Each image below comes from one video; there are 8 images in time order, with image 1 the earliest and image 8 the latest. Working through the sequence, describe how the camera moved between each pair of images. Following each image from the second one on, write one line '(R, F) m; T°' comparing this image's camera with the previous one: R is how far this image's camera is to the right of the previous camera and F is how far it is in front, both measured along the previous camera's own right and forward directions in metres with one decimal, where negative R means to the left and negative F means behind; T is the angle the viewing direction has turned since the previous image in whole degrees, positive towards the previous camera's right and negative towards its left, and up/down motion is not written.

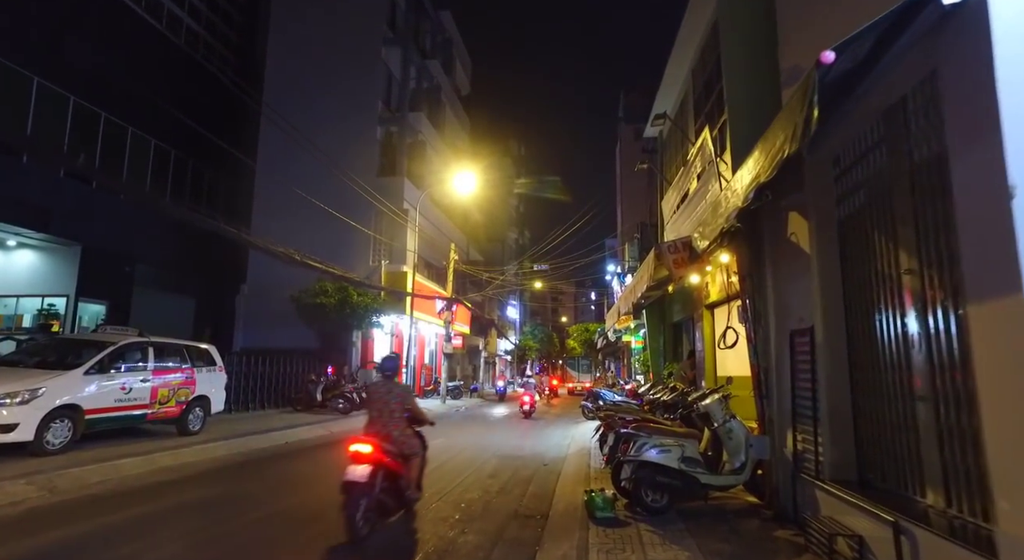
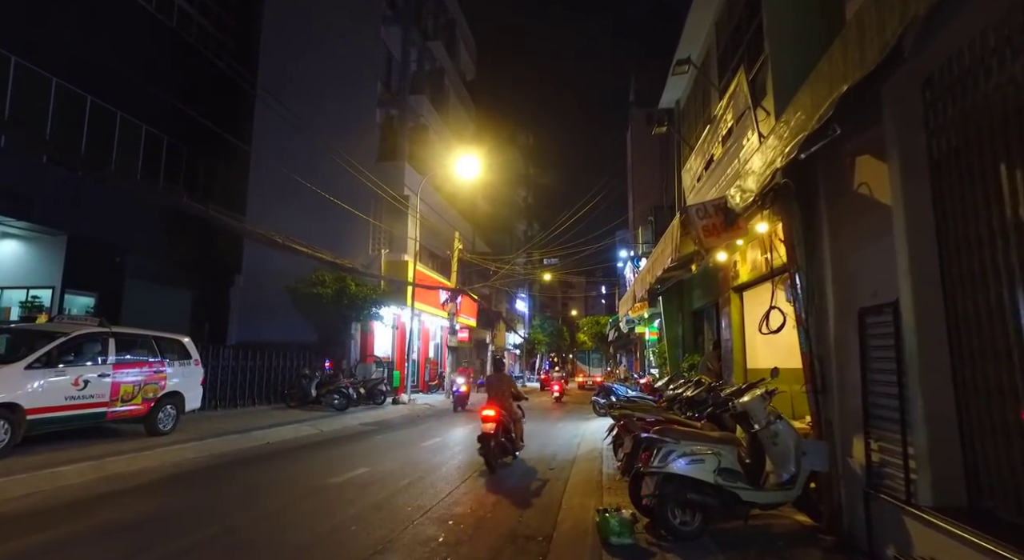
(+0.1, +1.1) m; -1°
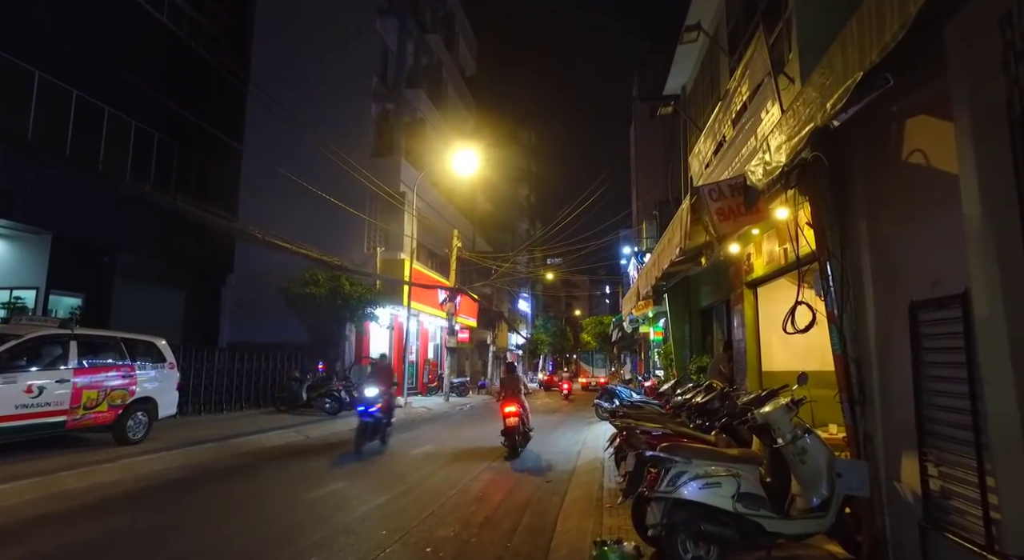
(+0.2, +0.7) m; 0°
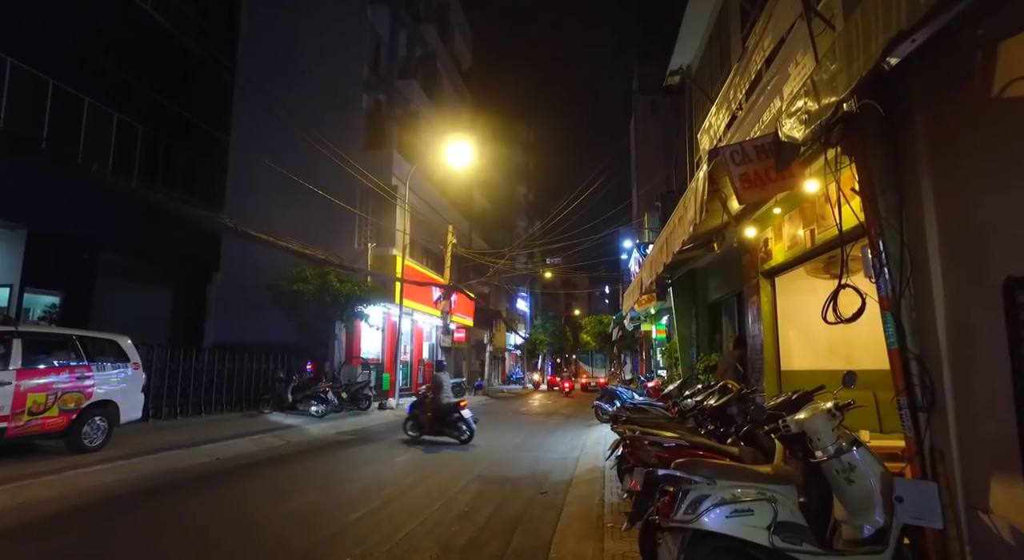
(+0.1, +0.8) m; 0°
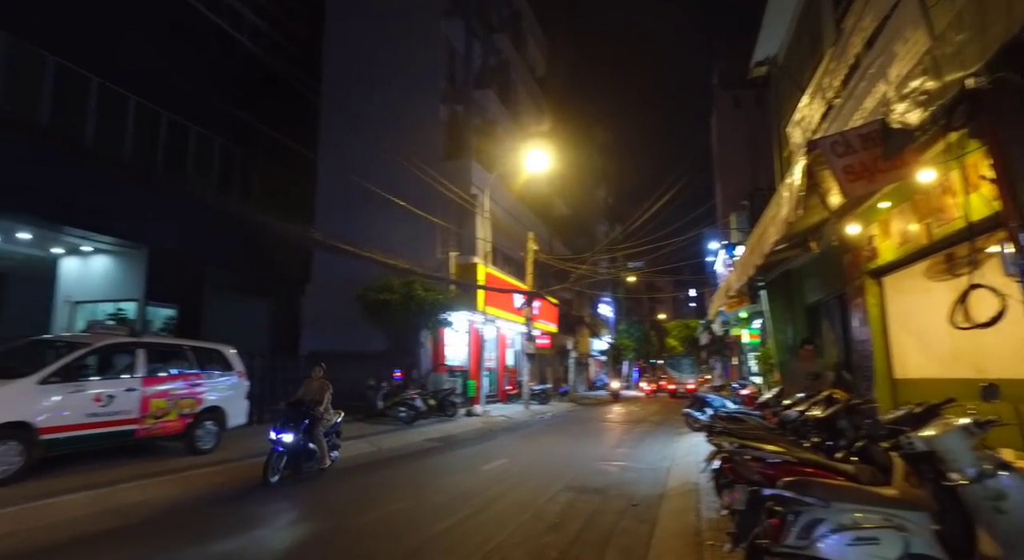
(0.0, +0.1) m; -8°
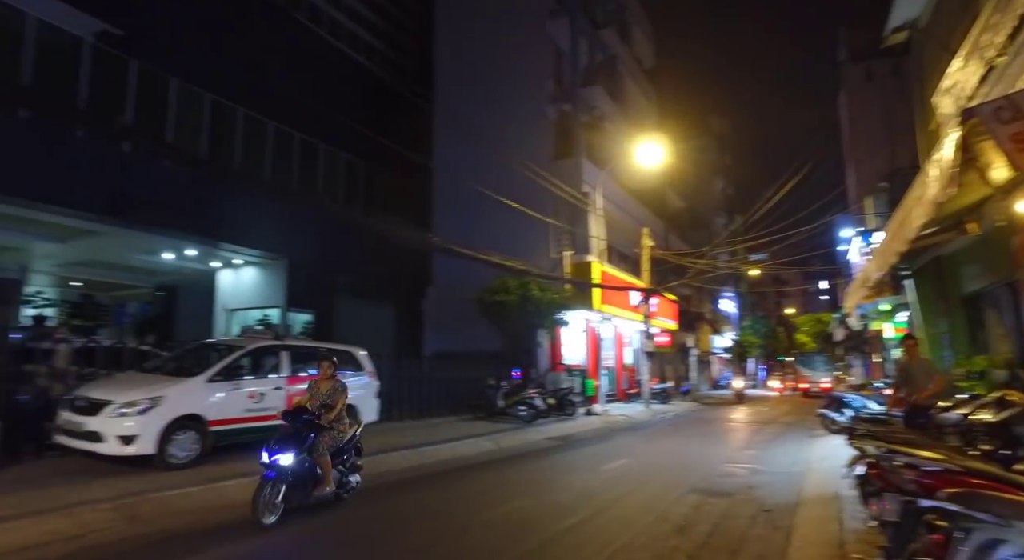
(-0.1, 0.0) m; -11°
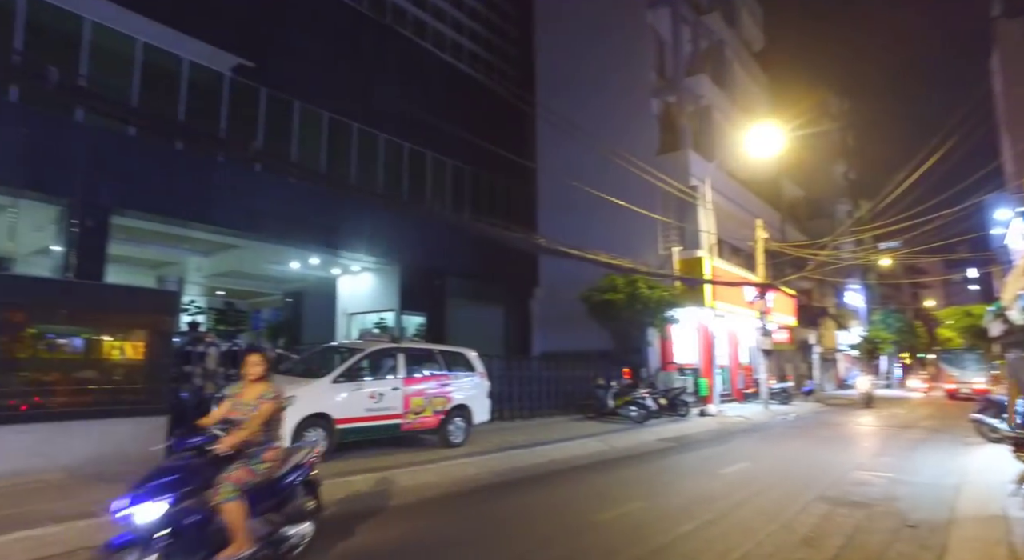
(-0.1, 0.0) m; -10°
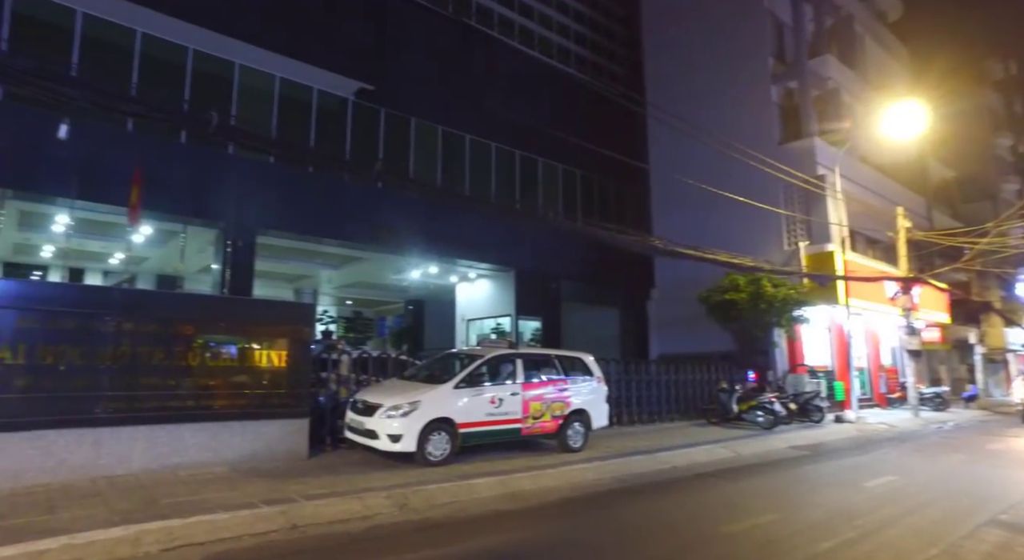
(-0.1, -0.1) m; -11°
